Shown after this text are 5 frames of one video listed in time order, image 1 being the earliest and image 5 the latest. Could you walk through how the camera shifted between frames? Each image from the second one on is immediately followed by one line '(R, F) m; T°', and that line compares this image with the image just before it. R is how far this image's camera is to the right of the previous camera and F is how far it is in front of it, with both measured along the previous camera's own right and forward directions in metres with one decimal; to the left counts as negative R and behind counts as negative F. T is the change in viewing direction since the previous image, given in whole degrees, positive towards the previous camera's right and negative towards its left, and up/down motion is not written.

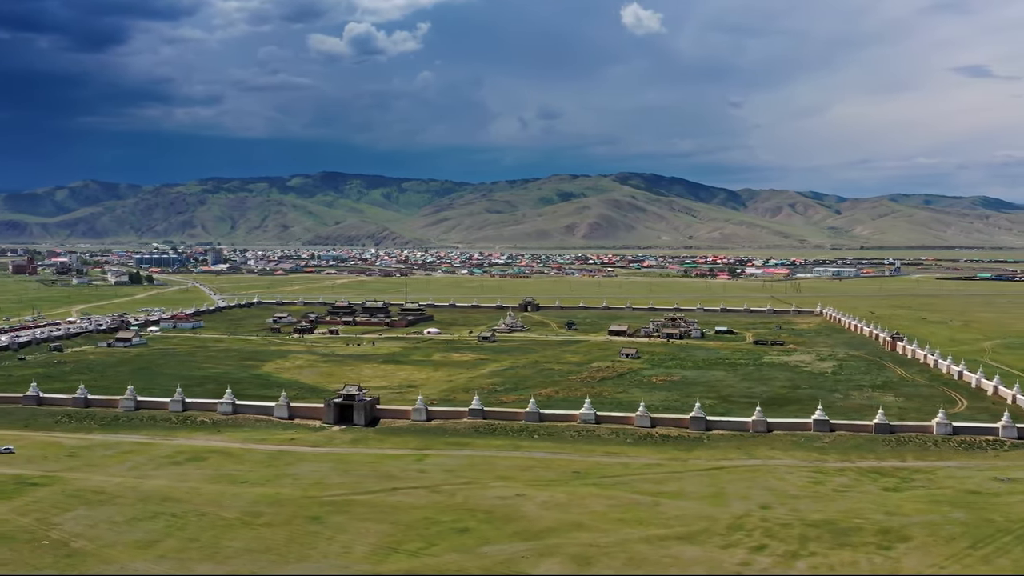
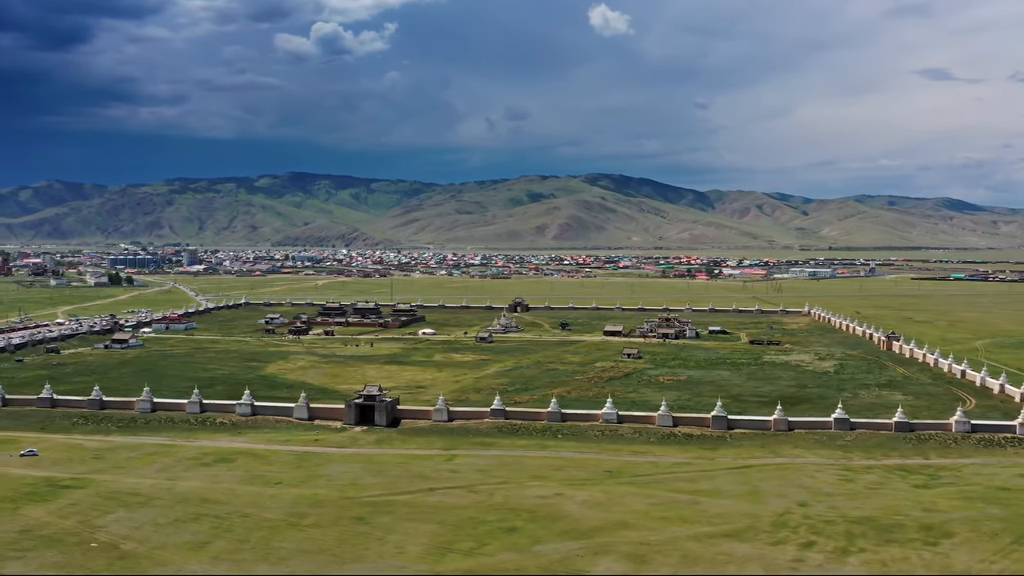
(-1.8, -0.1) m; +1°
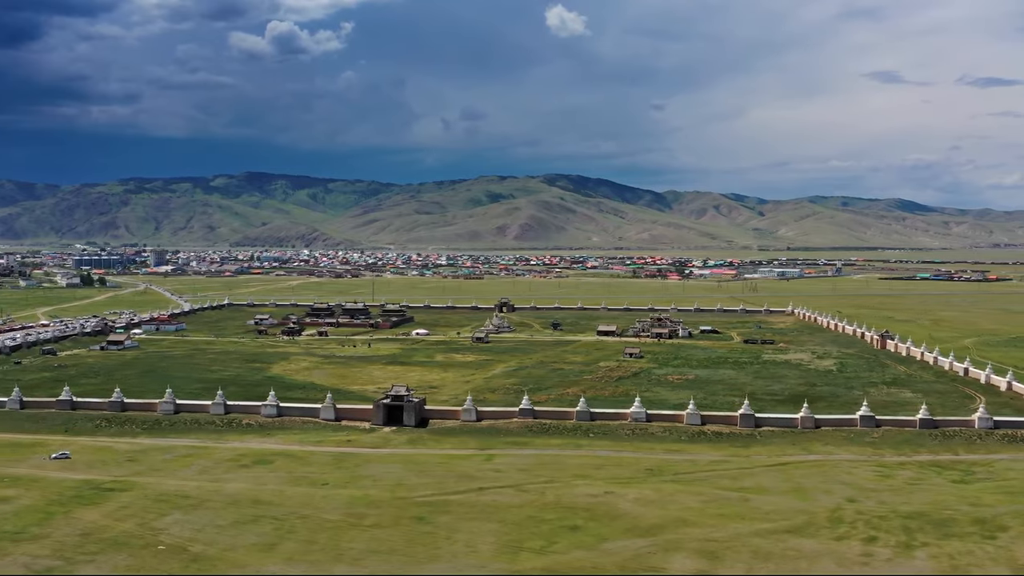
(-2.4, -0.1) m; +2°
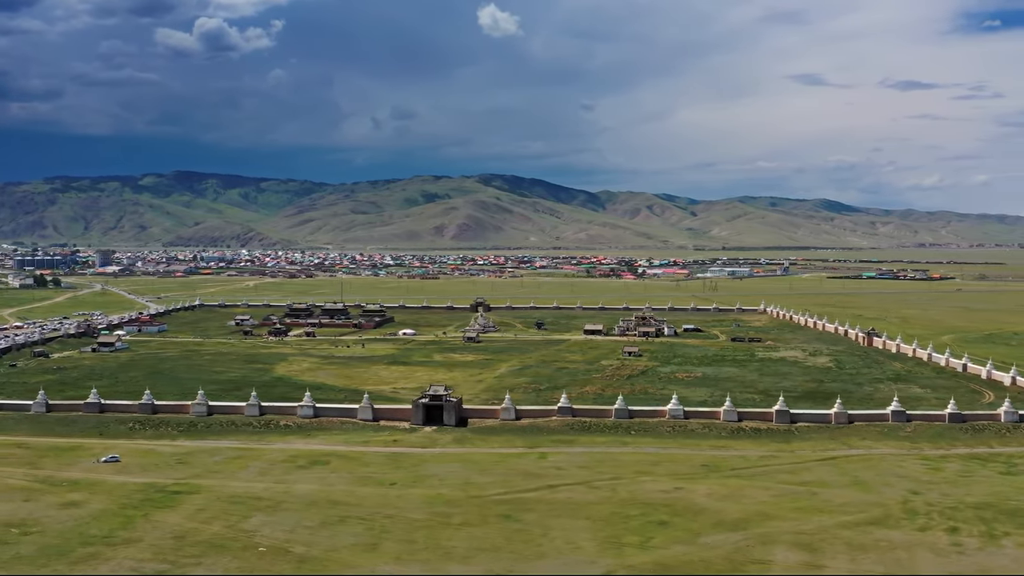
(-3.6, -0.1) m; +3°
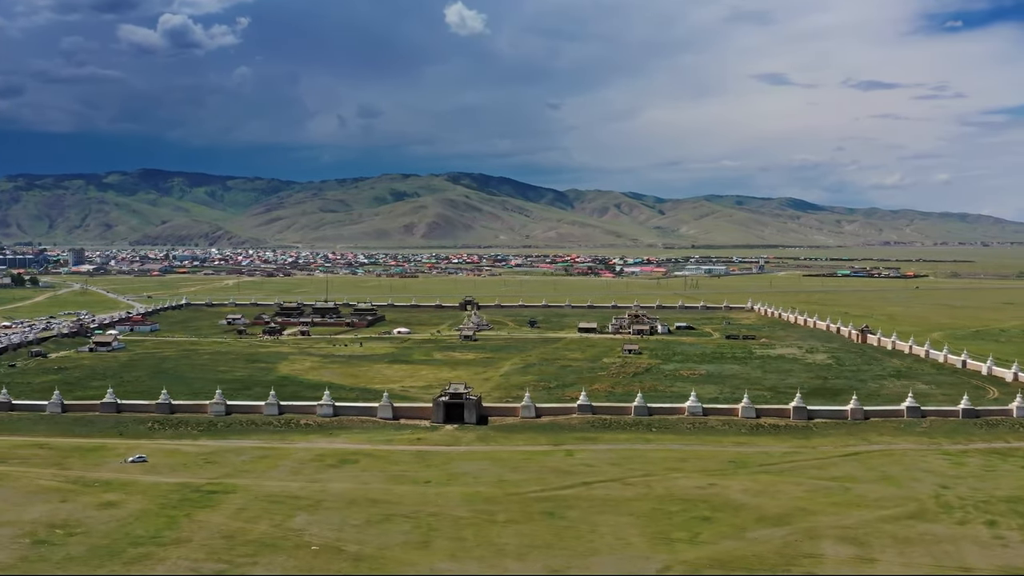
(-1.8, -0.1) m; +1°
